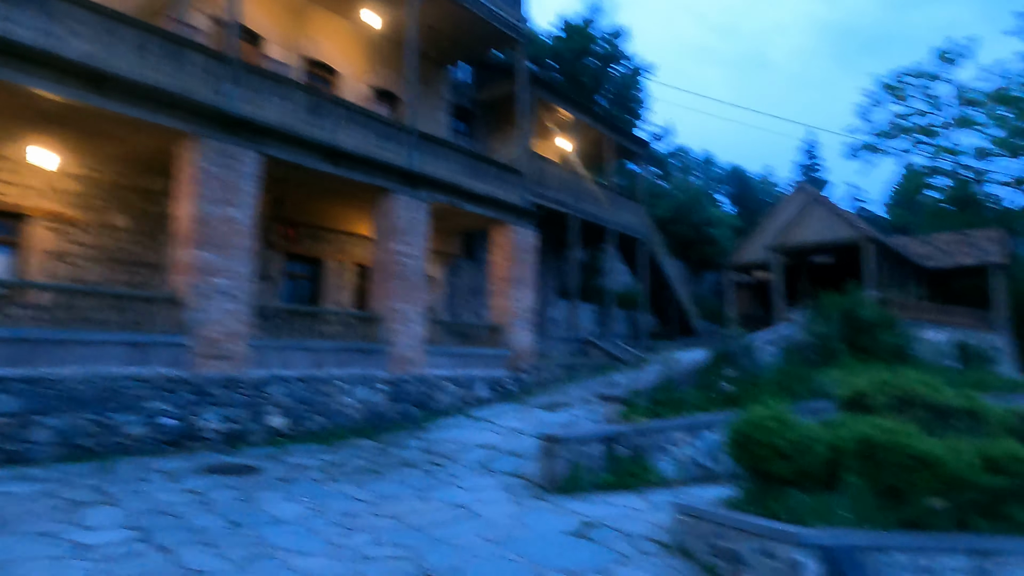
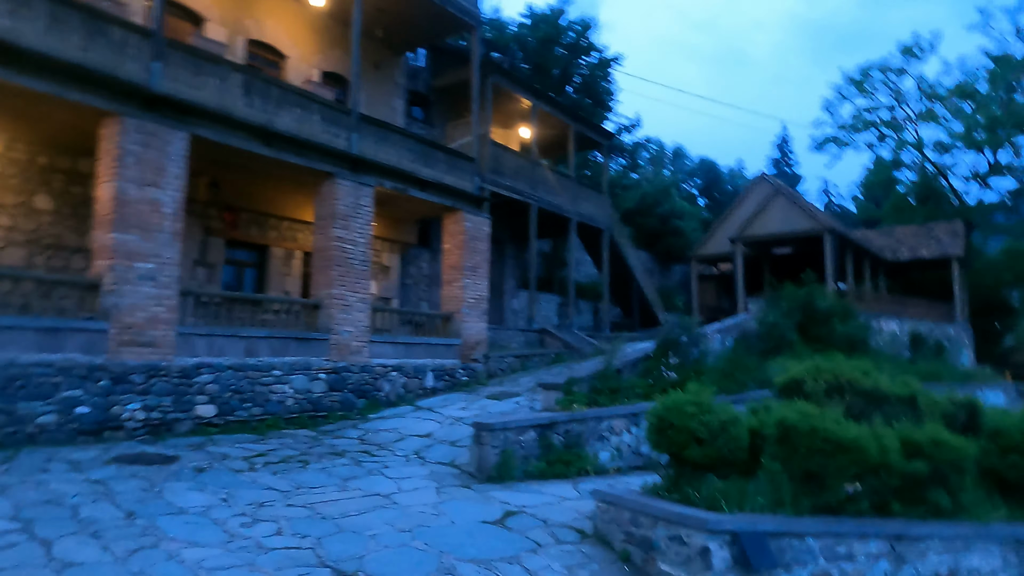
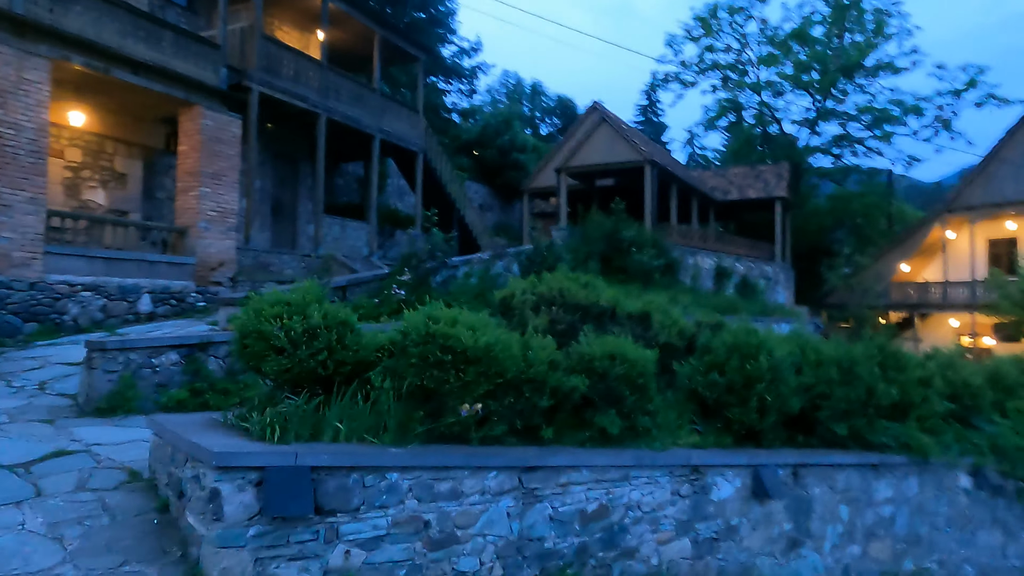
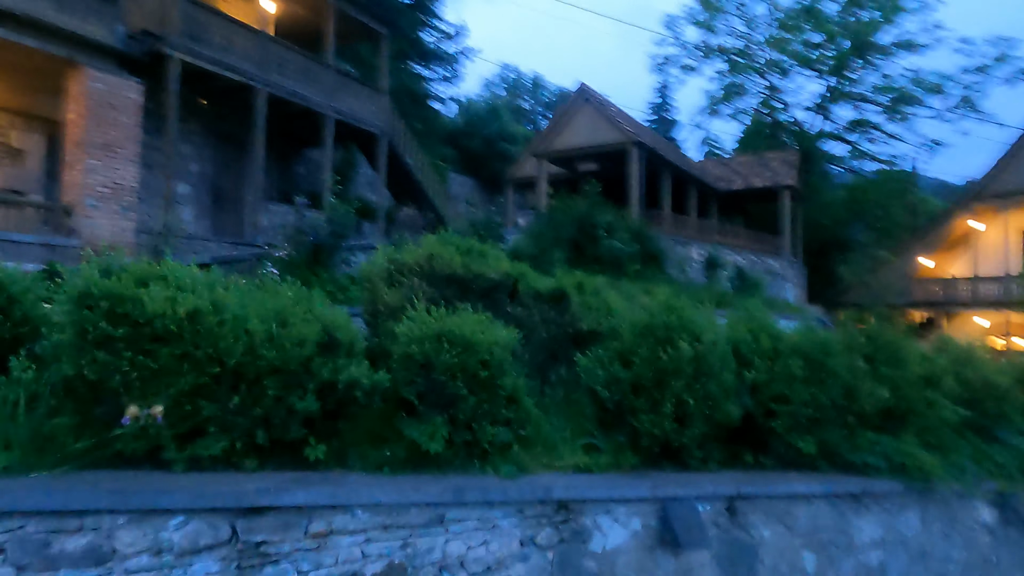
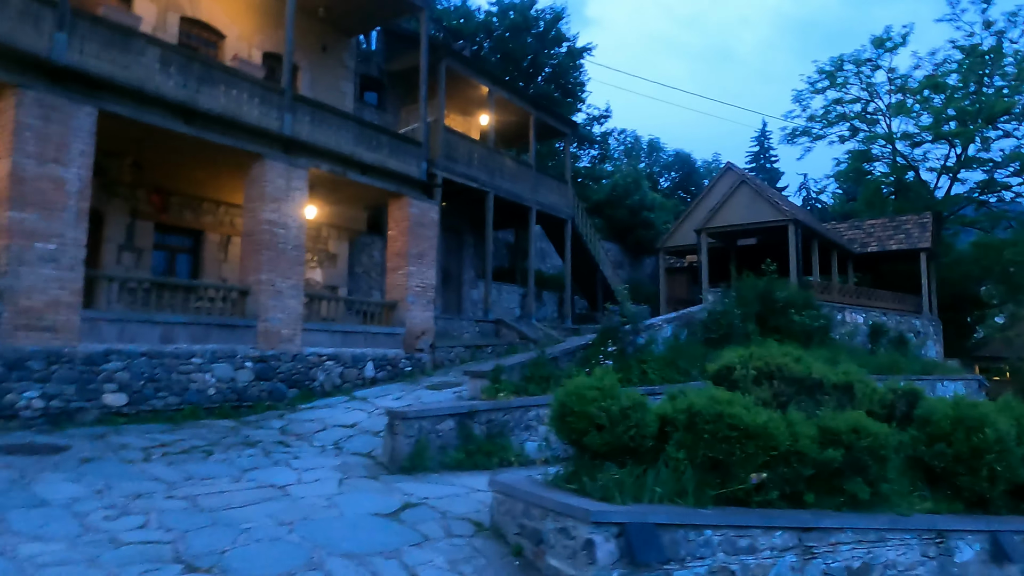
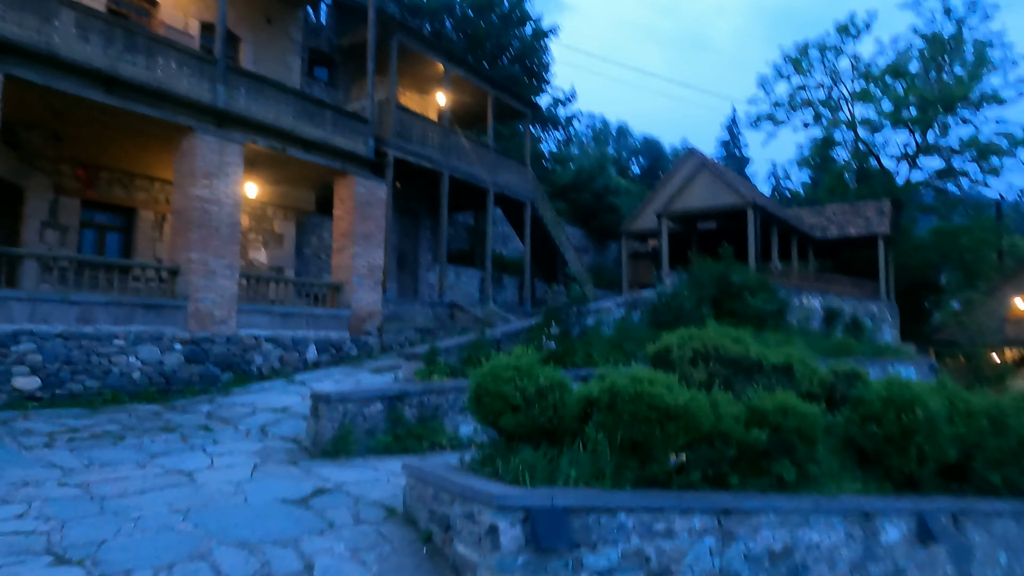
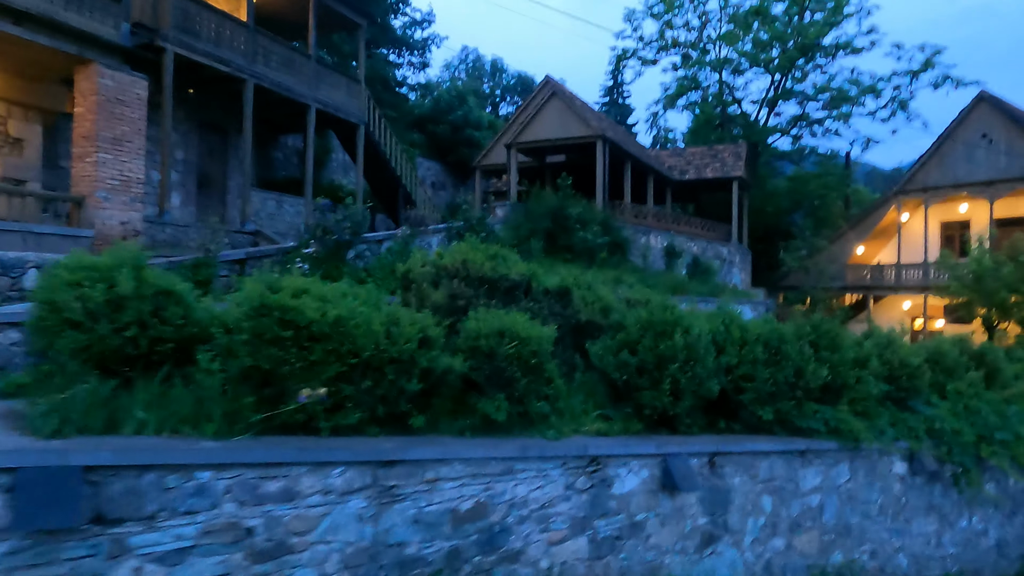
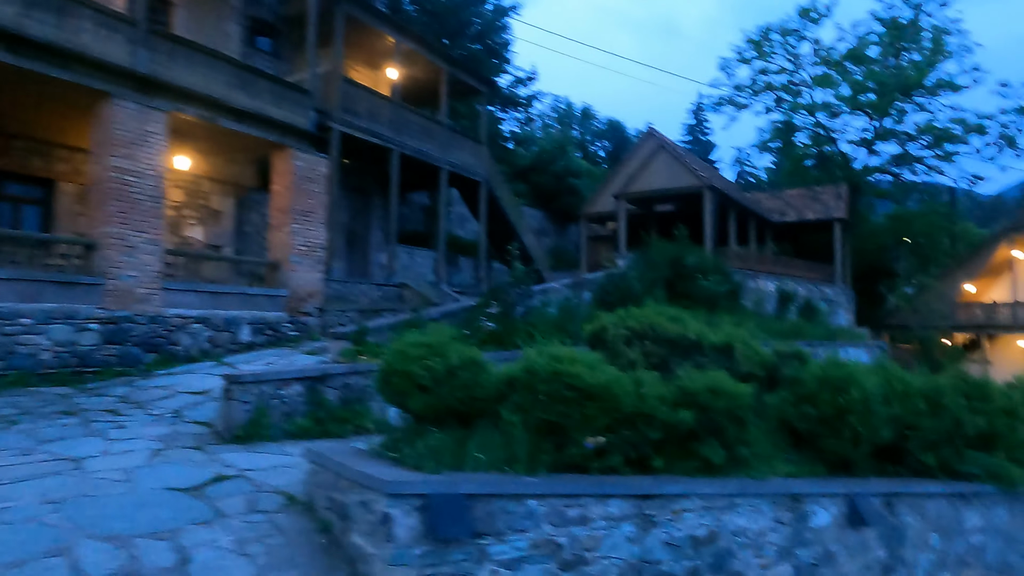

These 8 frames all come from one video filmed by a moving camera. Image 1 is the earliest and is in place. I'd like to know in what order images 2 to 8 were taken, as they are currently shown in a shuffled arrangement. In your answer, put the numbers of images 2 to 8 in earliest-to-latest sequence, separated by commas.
2, 5, 6, 8, 3, 7, 4
